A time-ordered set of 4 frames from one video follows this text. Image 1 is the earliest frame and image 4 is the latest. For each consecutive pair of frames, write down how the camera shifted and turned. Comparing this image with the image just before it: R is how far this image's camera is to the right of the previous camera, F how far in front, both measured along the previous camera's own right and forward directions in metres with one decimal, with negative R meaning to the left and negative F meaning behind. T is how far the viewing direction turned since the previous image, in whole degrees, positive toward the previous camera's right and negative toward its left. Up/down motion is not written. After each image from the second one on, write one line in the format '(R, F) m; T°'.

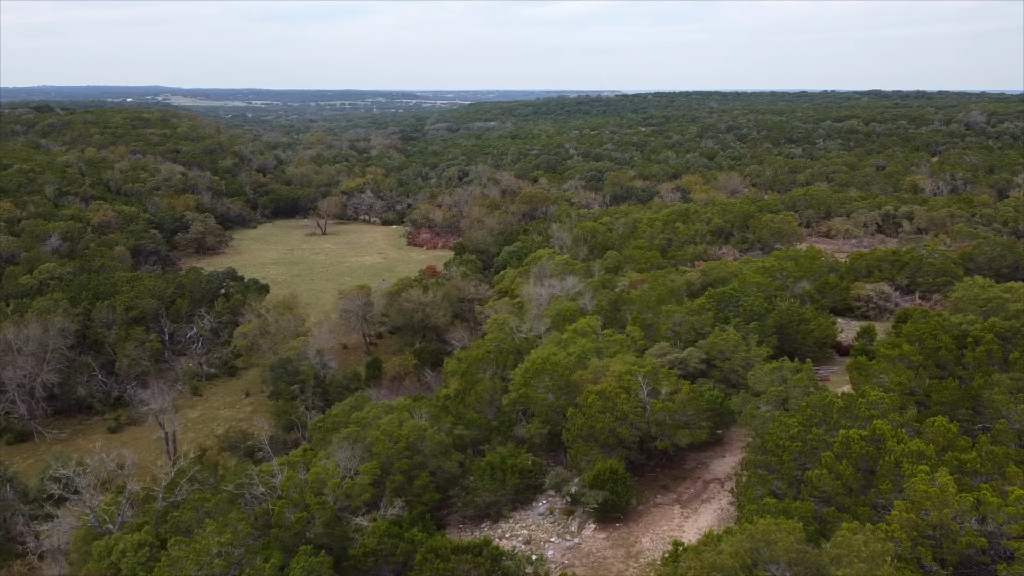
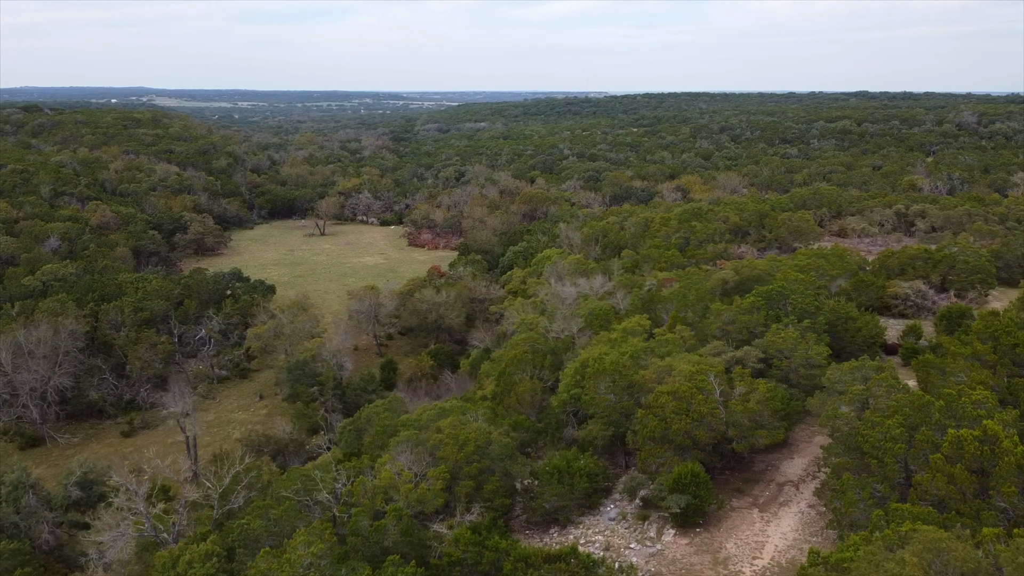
(-0.9, +0.3) m; +1°
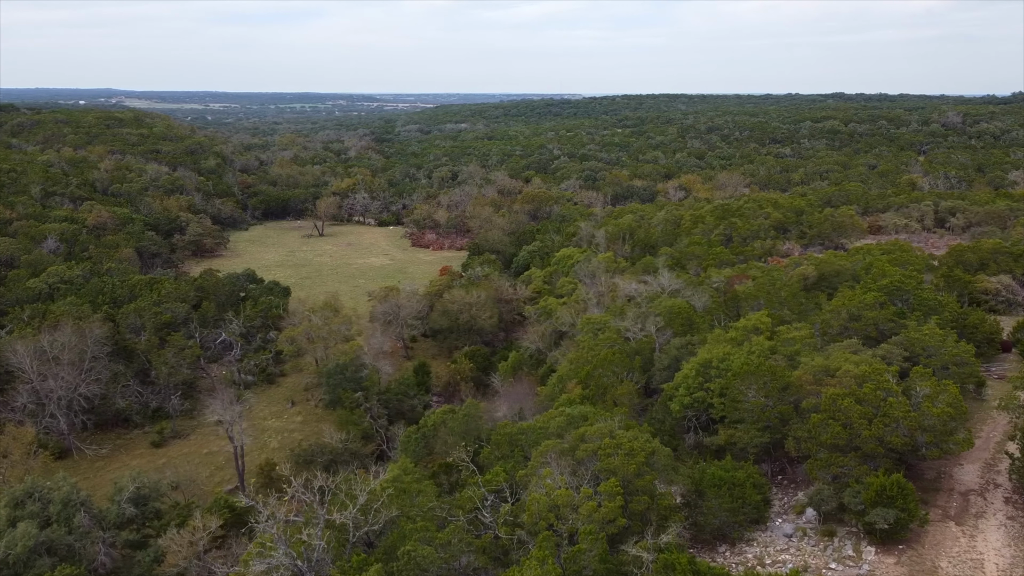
(-1.9, +0.8) m; +2°
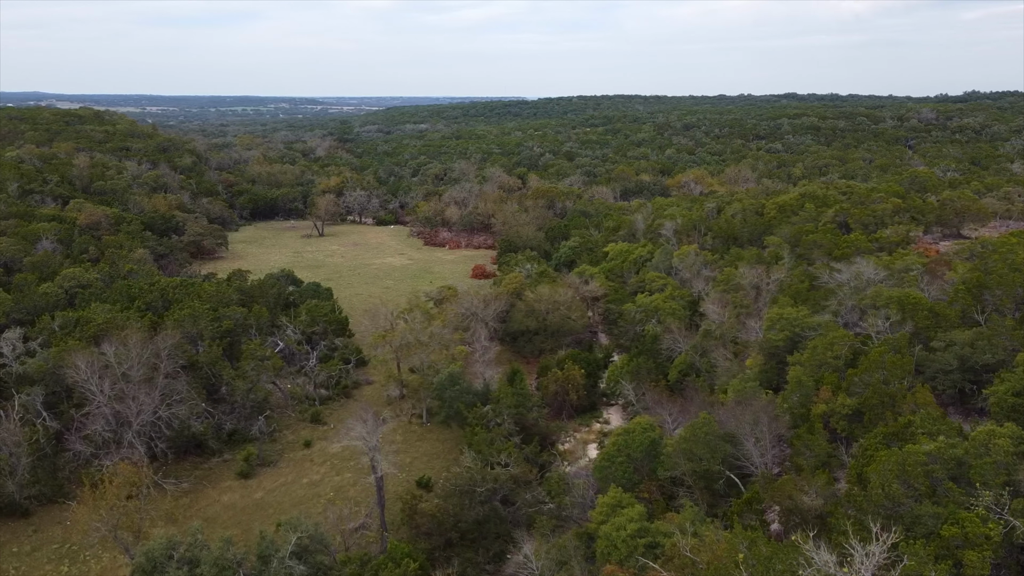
(-4.1, +2.6) m; +4°
